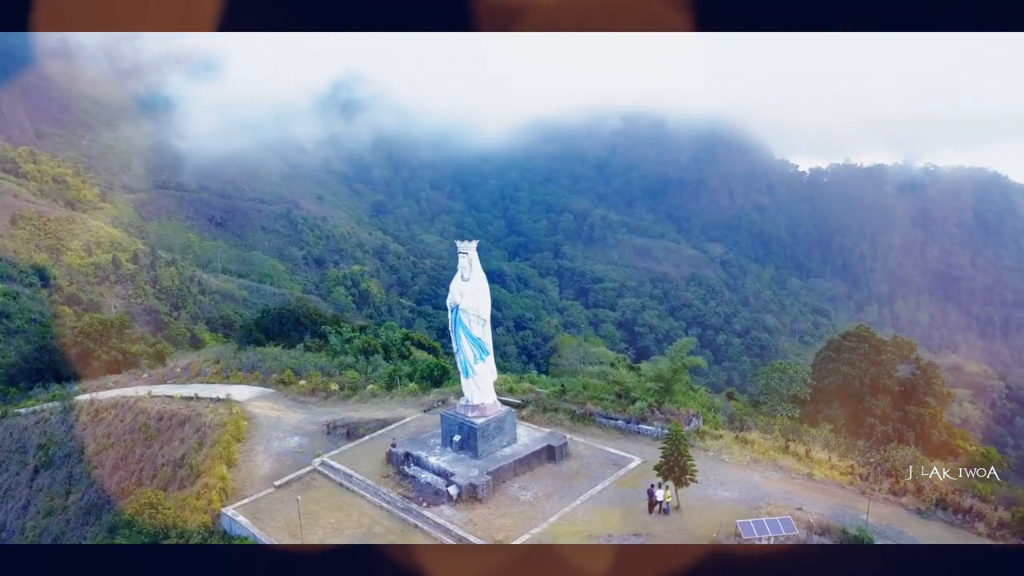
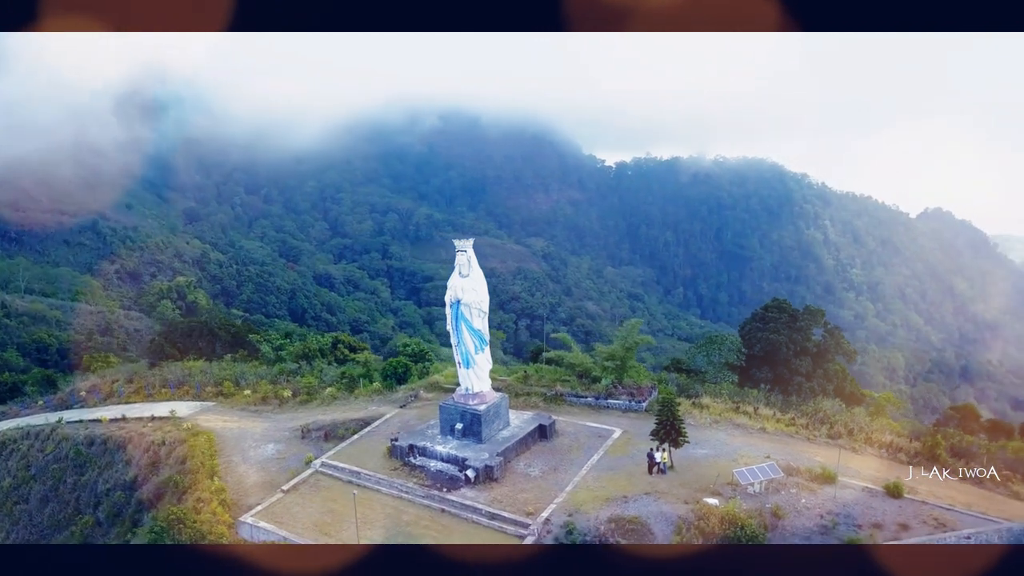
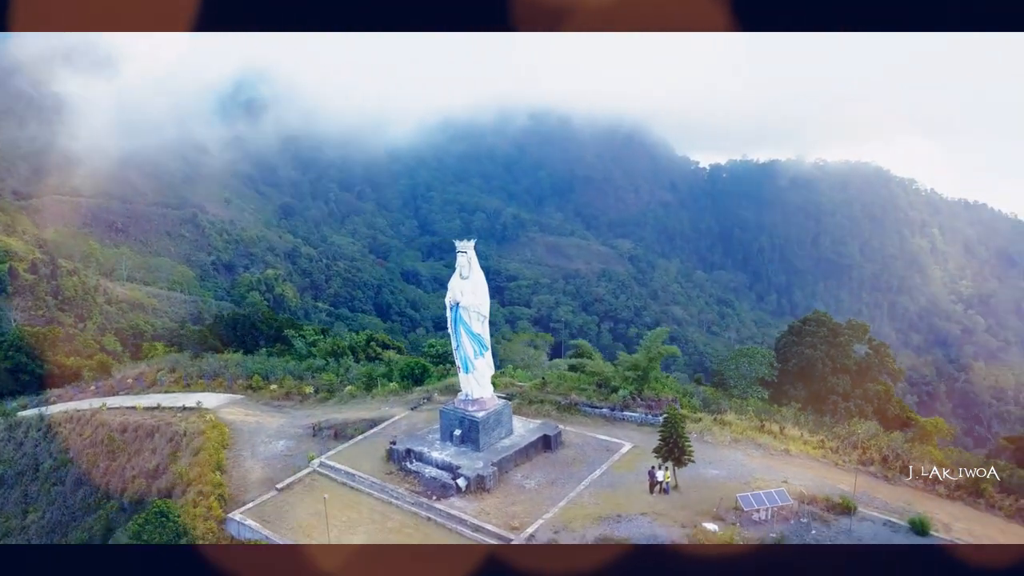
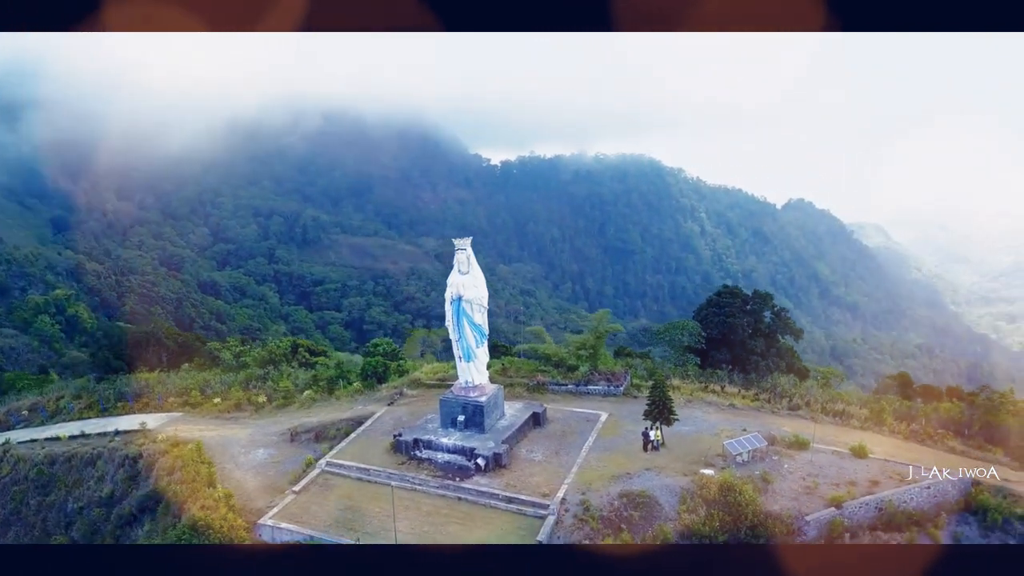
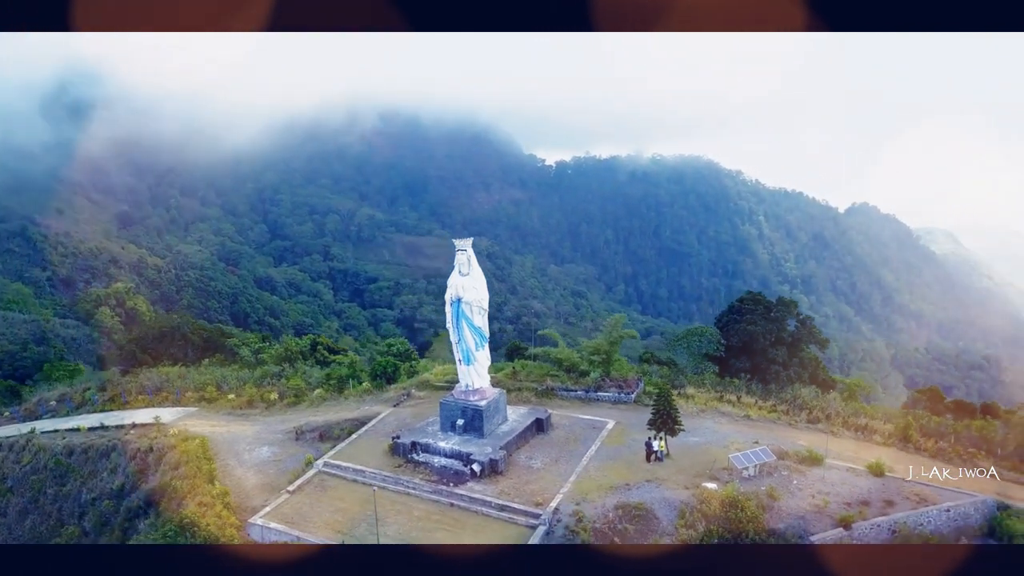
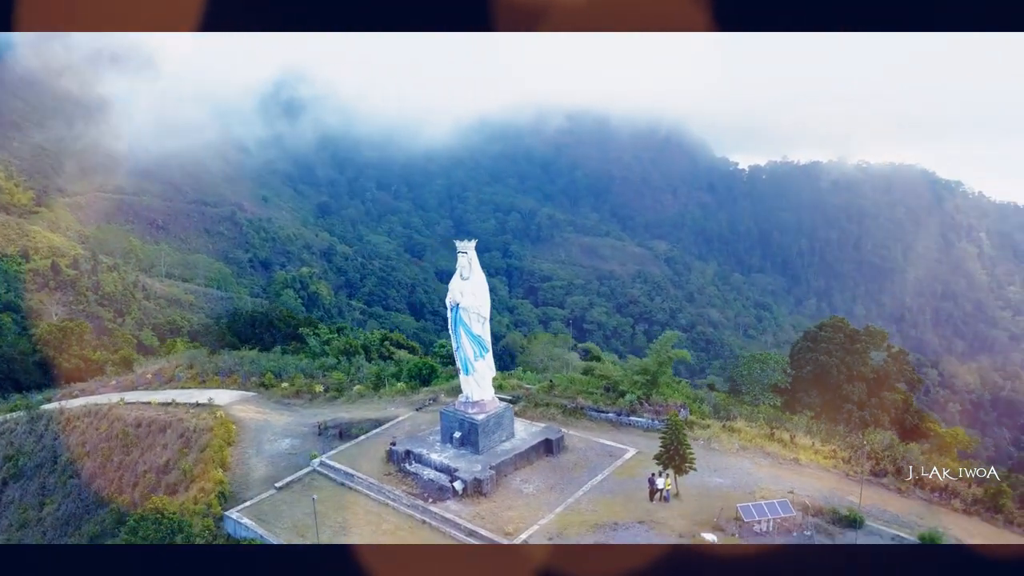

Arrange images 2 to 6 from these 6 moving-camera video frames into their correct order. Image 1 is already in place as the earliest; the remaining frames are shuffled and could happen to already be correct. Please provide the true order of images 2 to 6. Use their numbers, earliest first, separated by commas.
6, 3, 2, 5, 4
